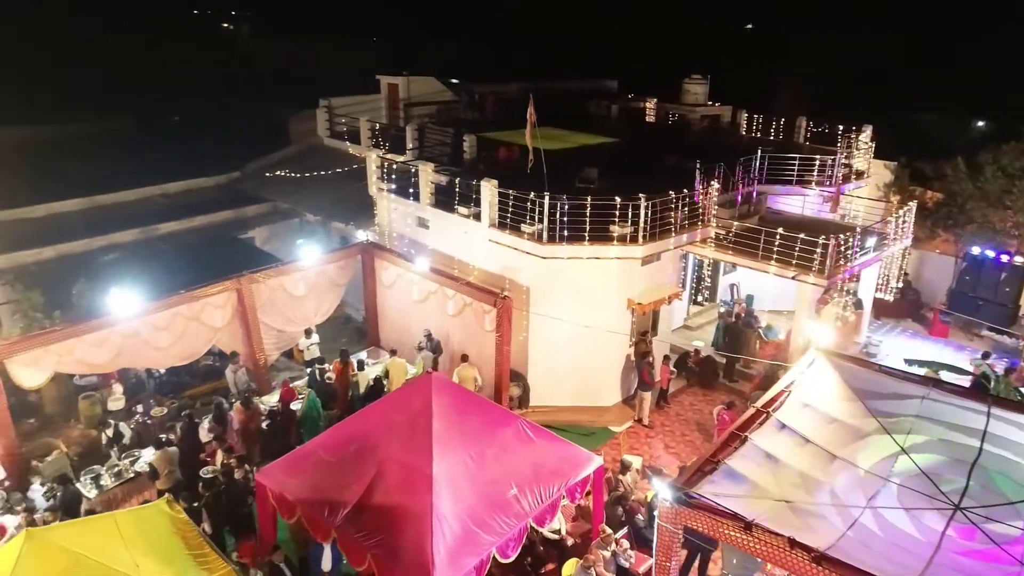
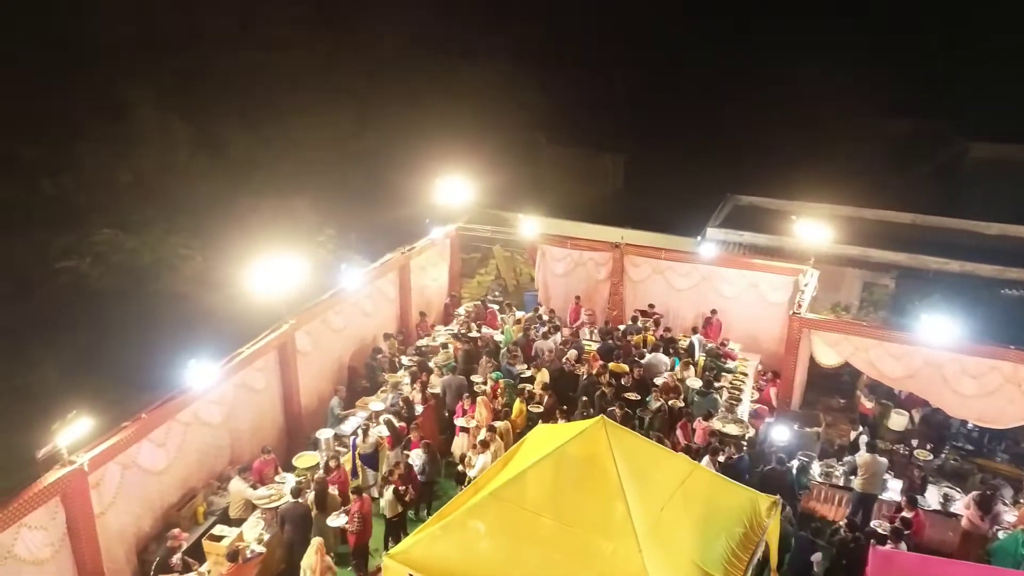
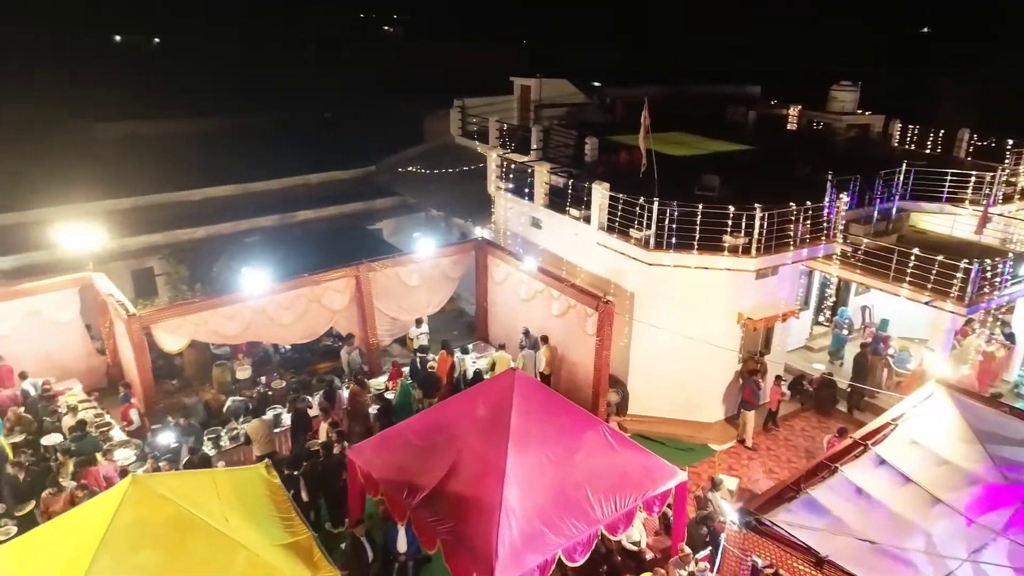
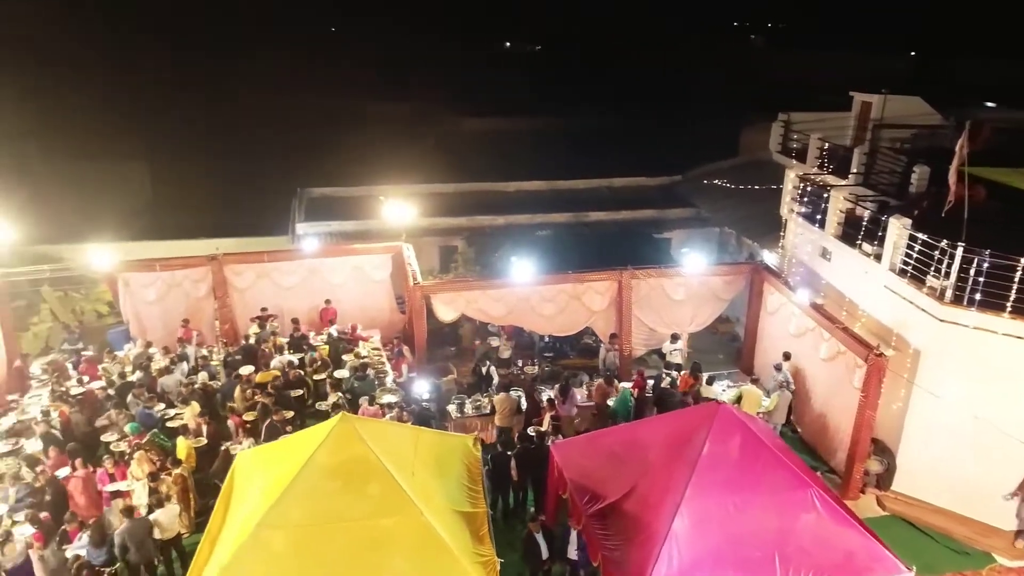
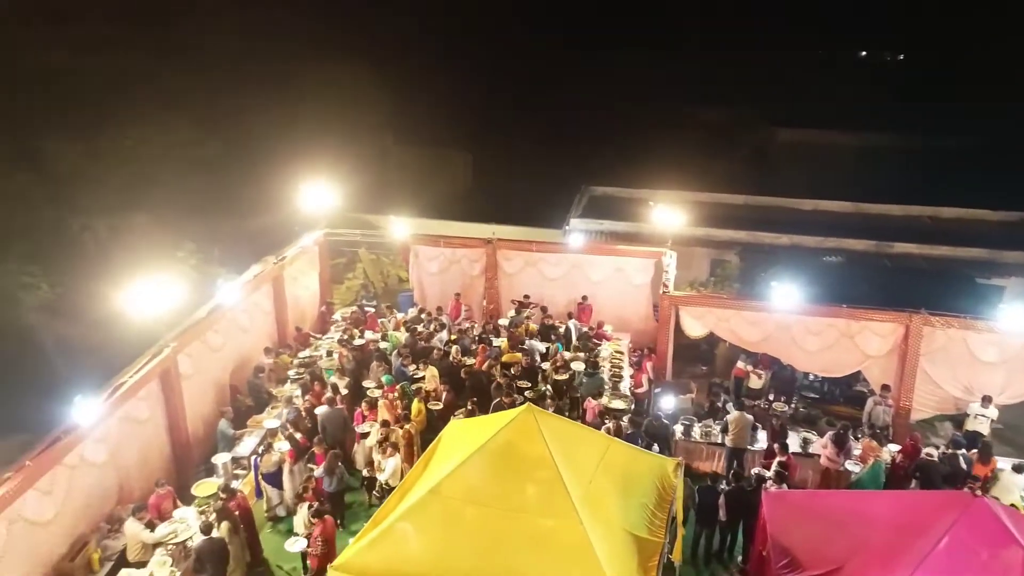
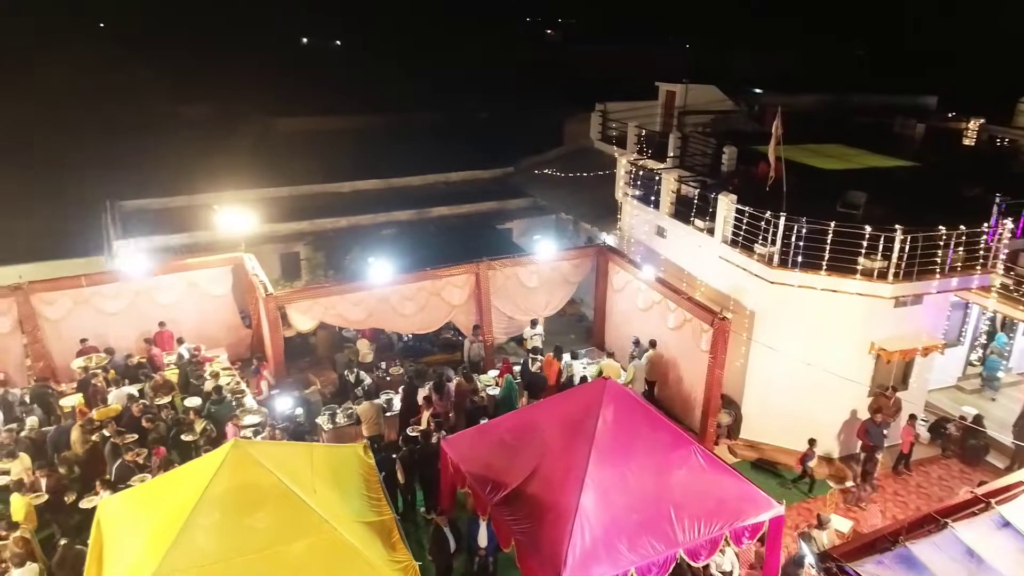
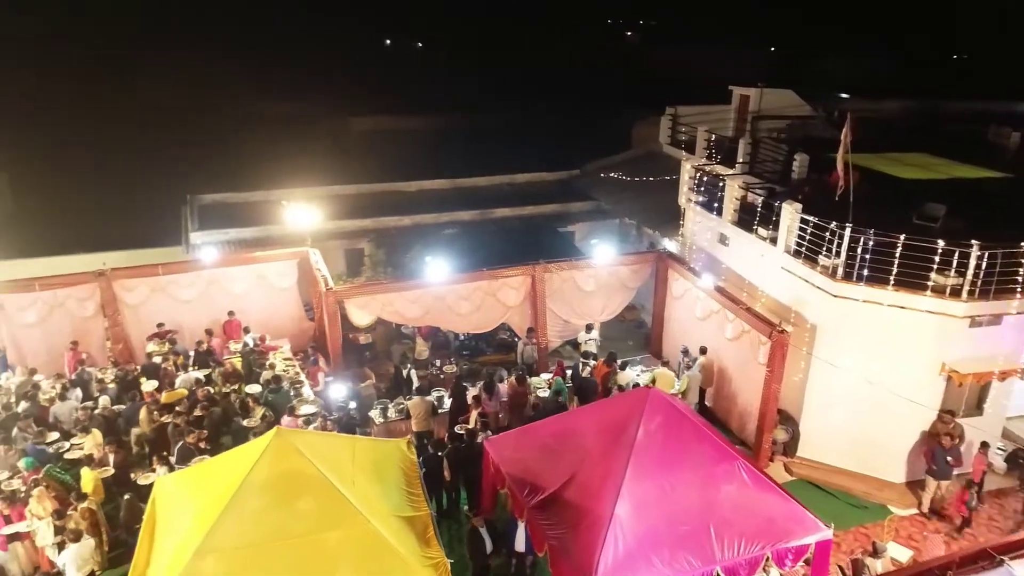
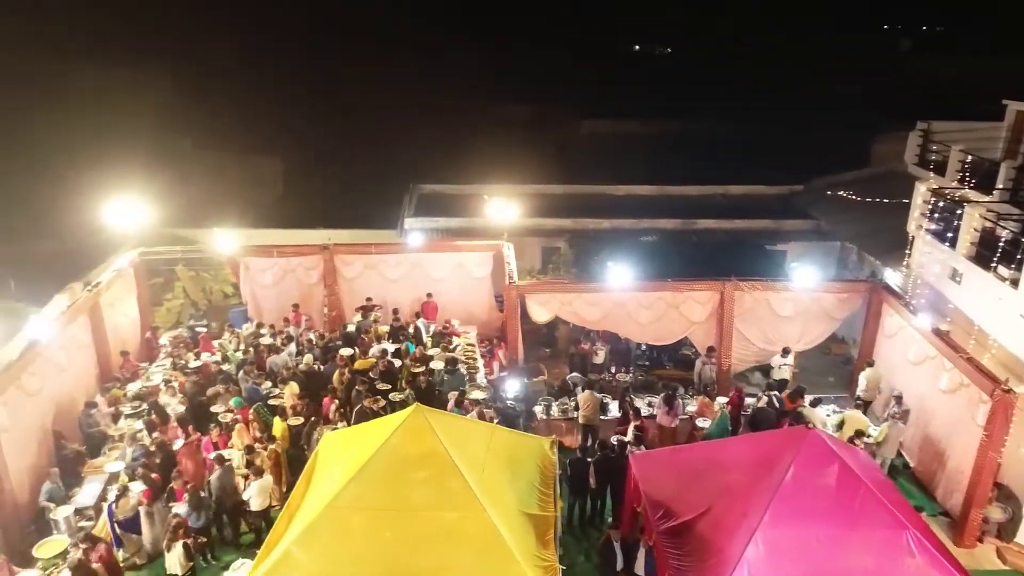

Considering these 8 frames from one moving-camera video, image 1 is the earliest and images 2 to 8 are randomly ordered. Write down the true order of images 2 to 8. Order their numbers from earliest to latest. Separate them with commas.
3, 6, 7, 4, 8, 5, 2
